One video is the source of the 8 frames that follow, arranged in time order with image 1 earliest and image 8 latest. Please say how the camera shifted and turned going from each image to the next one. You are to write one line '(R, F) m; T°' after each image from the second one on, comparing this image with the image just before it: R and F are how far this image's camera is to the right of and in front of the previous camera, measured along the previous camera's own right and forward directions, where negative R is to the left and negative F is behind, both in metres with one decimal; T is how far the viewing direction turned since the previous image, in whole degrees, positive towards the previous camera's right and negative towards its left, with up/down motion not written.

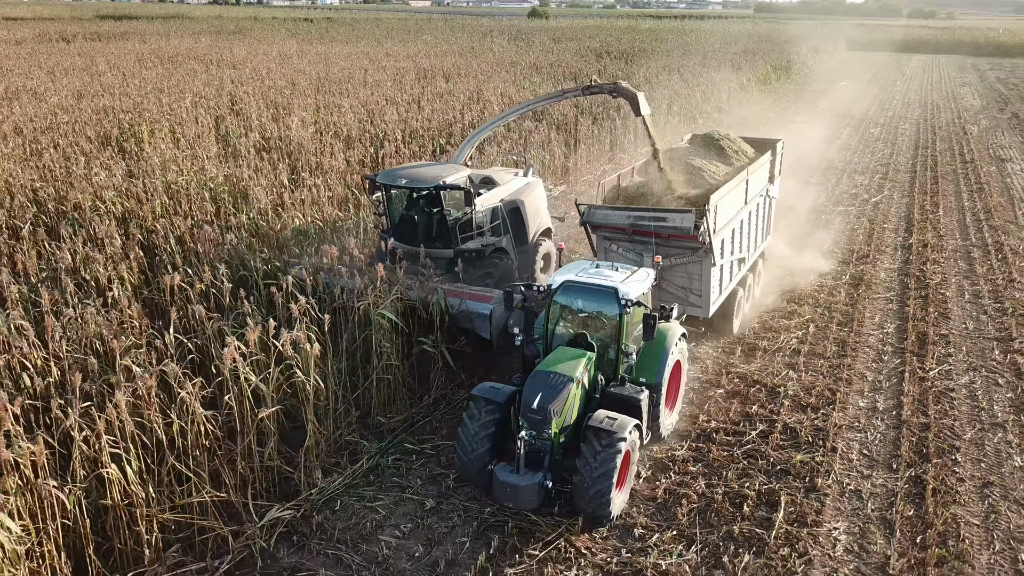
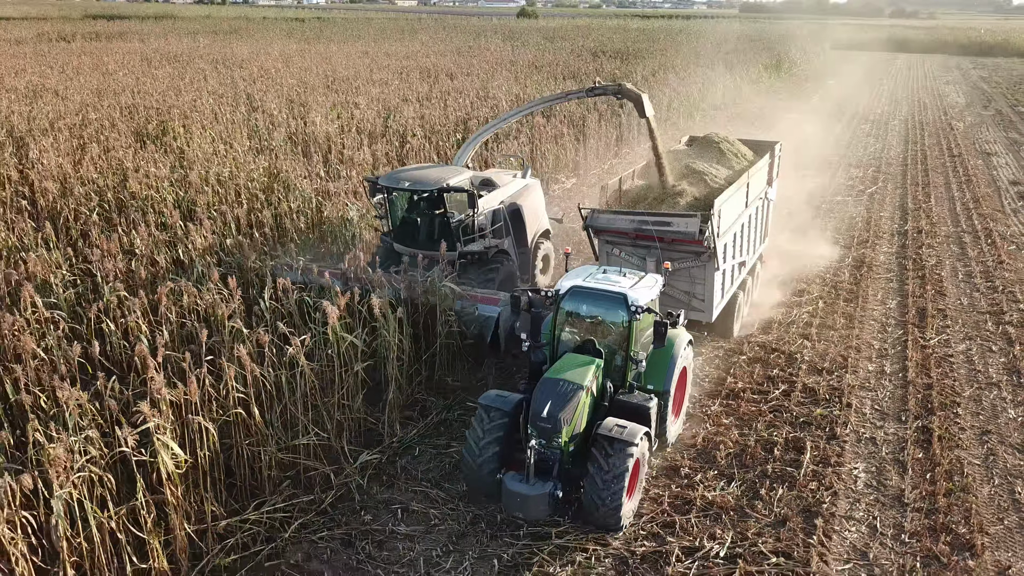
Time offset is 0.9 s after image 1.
(-0.5, -0.6) m; +1°
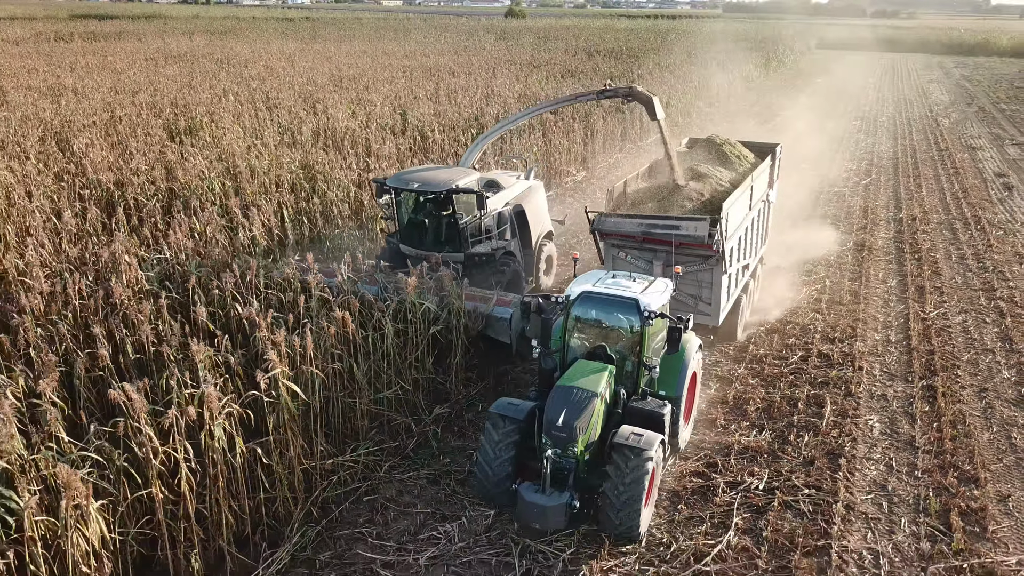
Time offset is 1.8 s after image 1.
(-0.5, -0.6) m; +1°
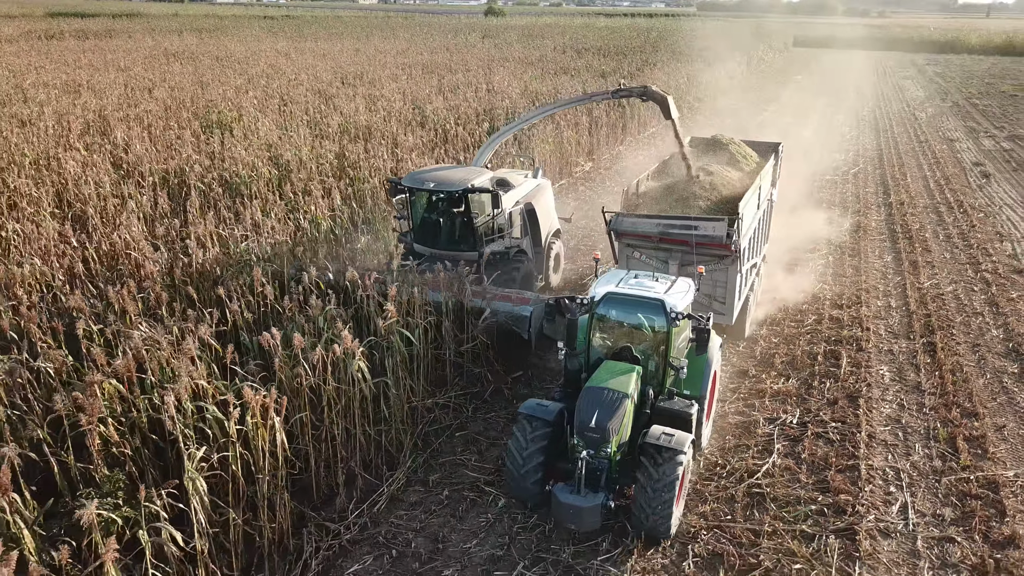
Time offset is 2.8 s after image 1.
(-0.7, -0.7) m; +2°
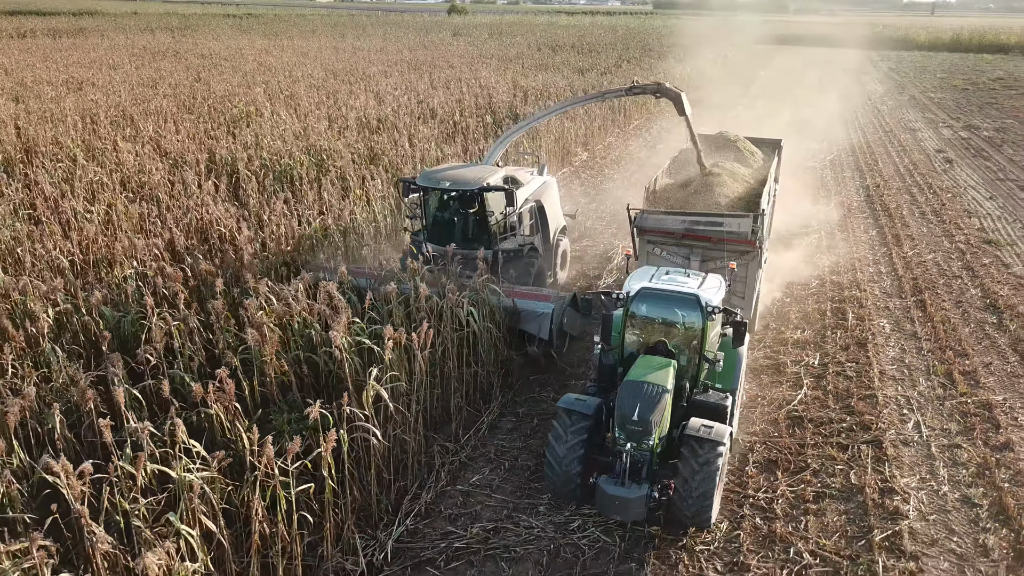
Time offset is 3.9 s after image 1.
(-0.8, -0.8) m; +3°
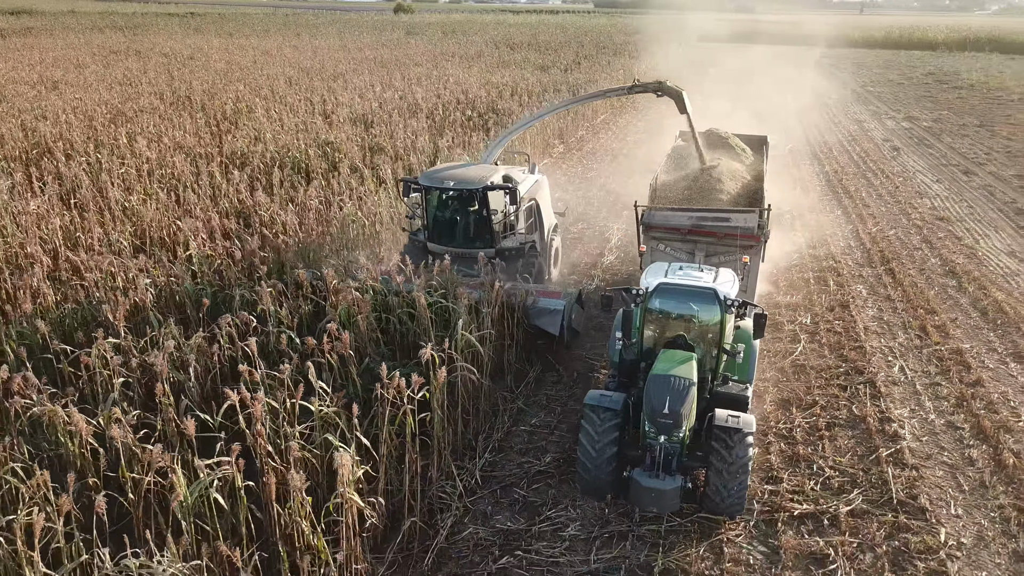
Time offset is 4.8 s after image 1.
(-0.8, -0.7) m; +4°
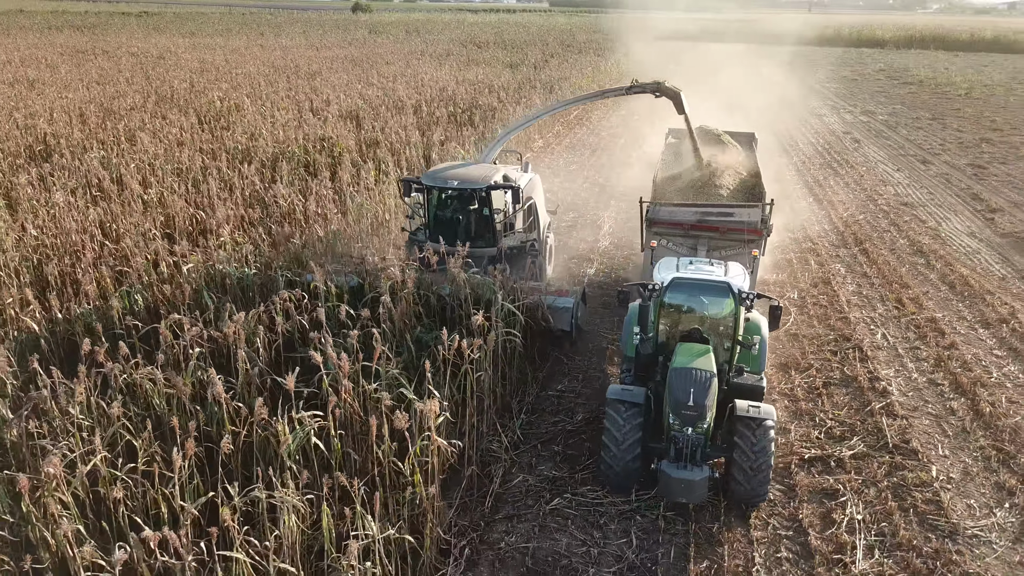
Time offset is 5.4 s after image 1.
(-0.5, -0.5) m; +3°
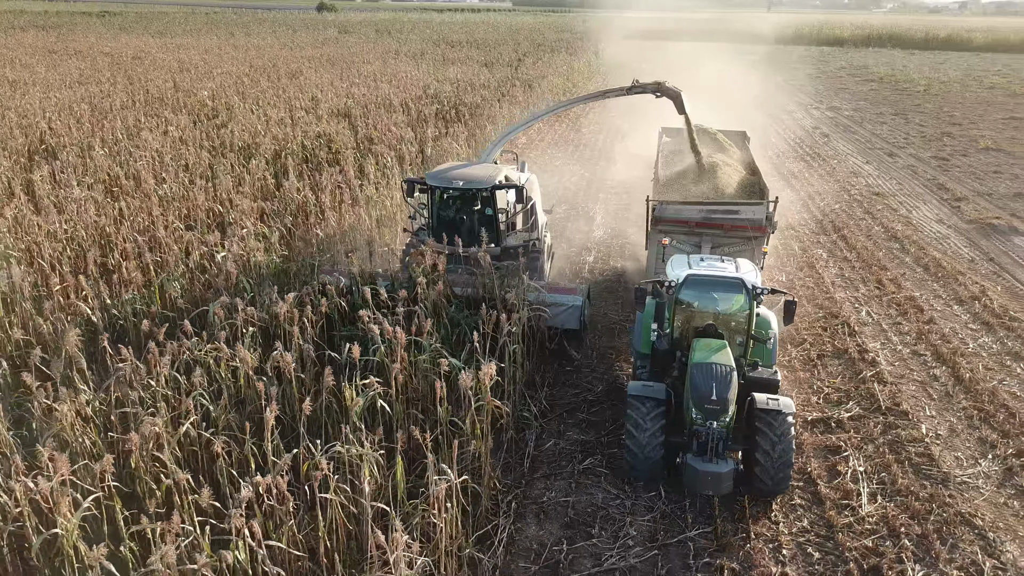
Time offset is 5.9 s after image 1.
(-0.4, -0.4) m; +2°
